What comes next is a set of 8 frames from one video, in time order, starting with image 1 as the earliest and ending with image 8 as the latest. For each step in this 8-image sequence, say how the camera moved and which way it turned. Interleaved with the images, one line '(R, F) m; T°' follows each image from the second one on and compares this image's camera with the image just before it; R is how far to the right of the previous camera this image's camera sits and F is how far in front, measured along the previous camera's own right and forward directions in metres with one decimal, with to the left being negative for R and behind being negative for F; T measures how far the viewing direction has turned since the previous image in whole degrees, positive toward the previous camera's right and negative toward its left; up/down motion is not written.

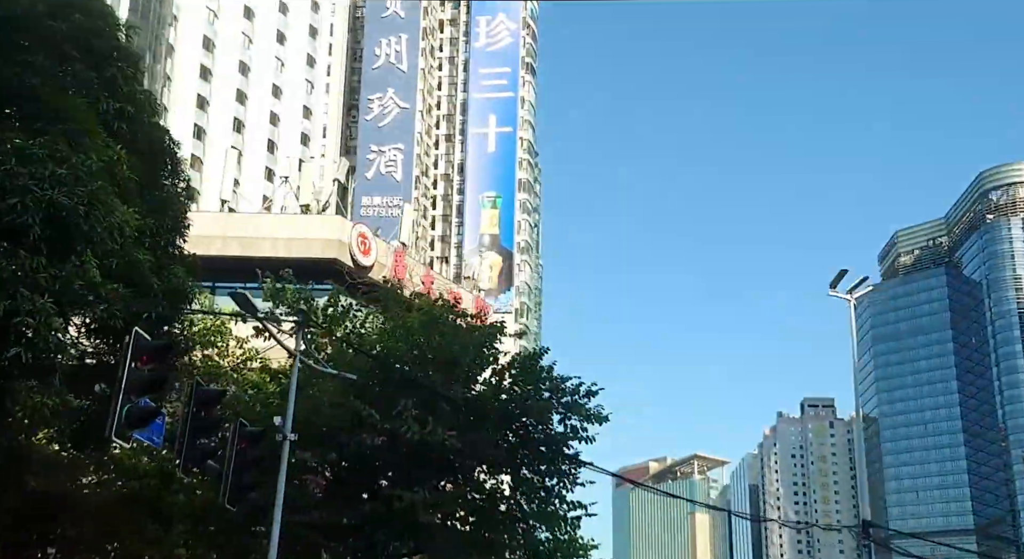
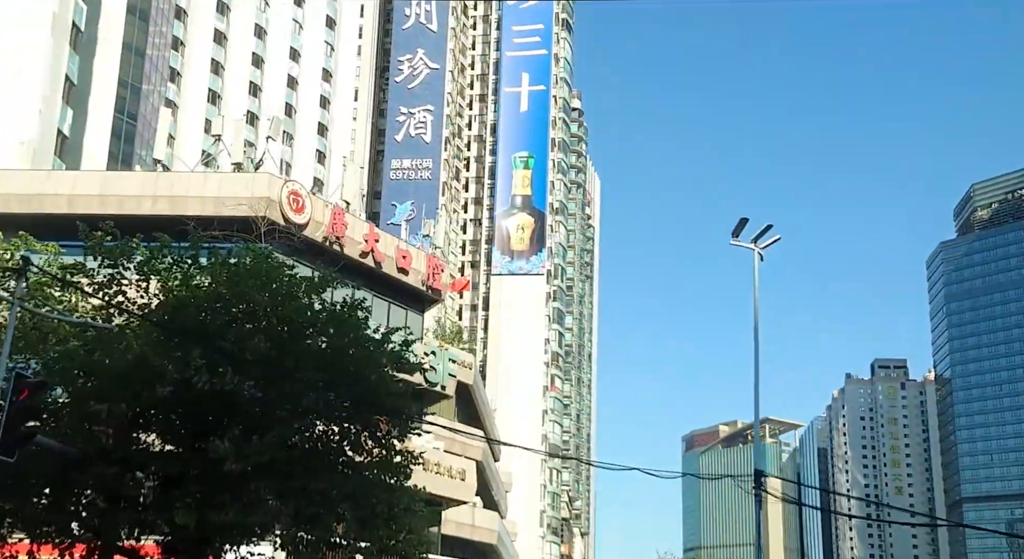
(+1.5, 0.0) m; -2°
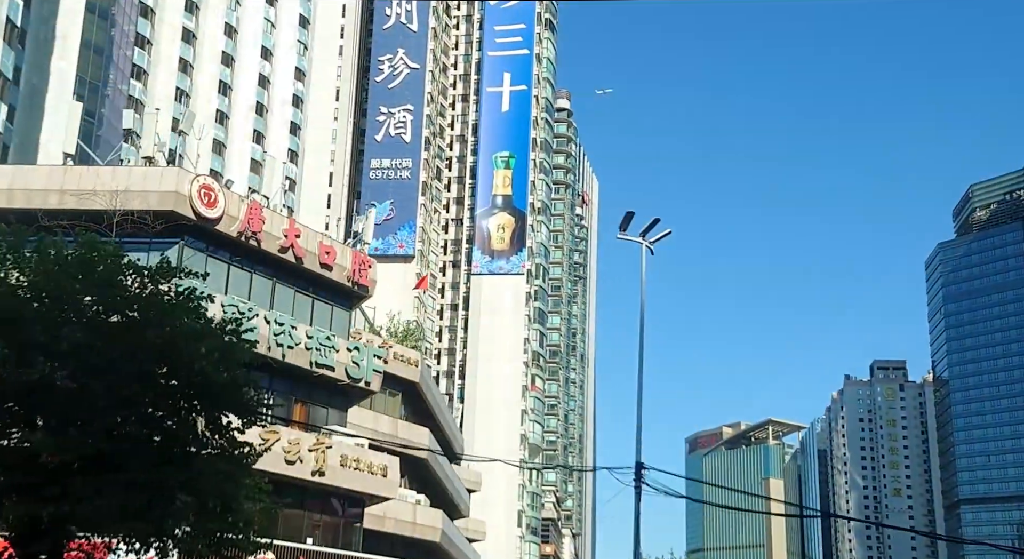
(+1.0, 0.0) m; +1°
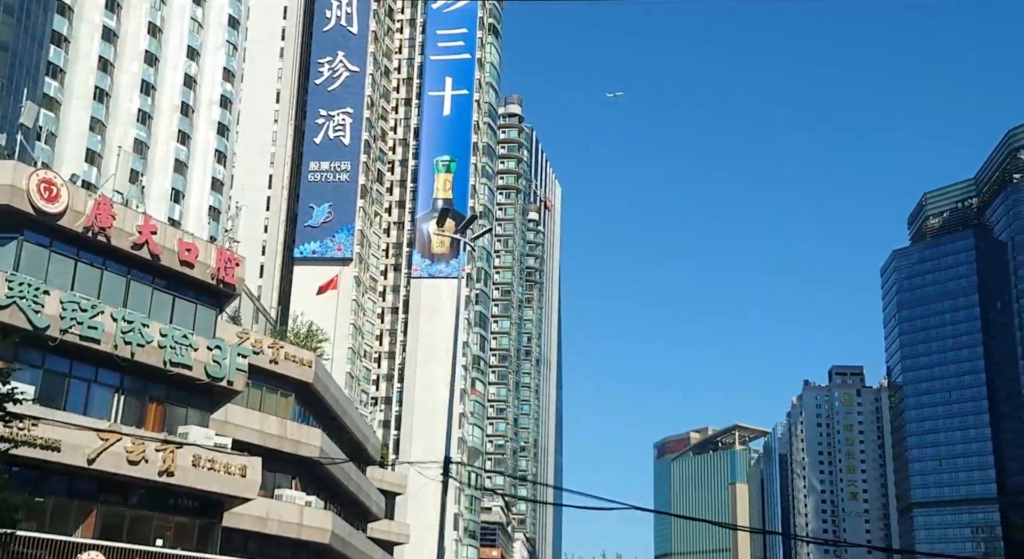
(+1.4, +0.1) m; +2°
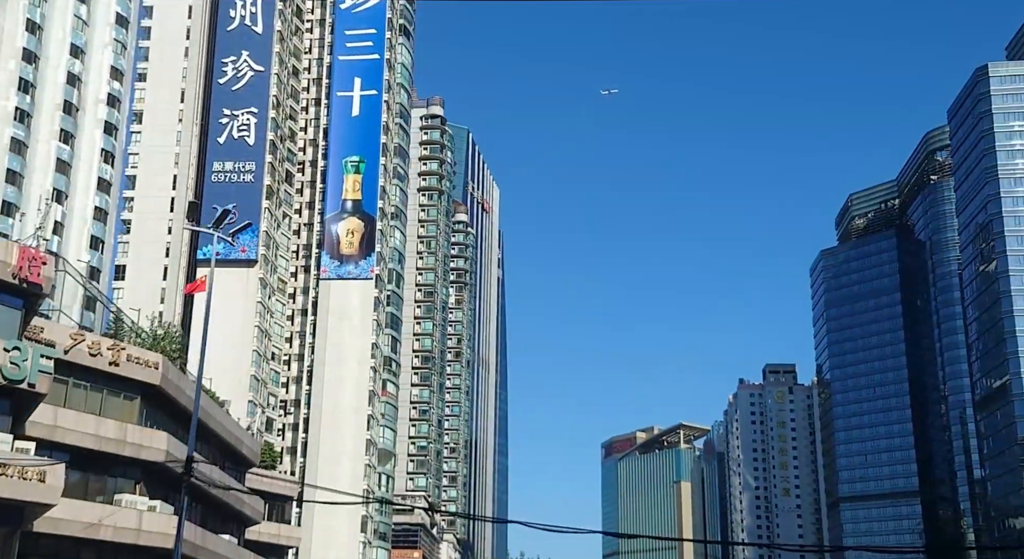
(+1.7, +0.3) m; +3°
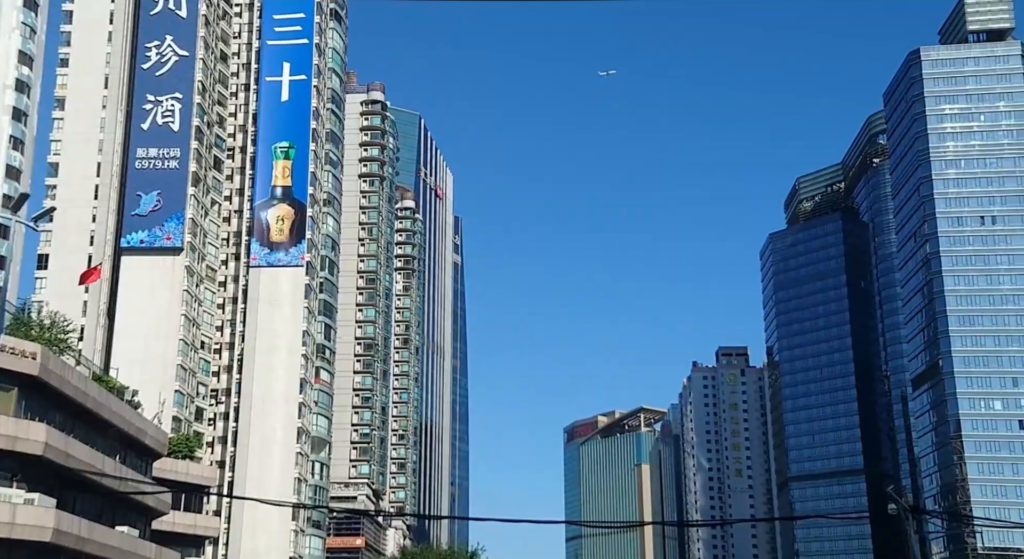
(+1.3, +0.7) m; +2°
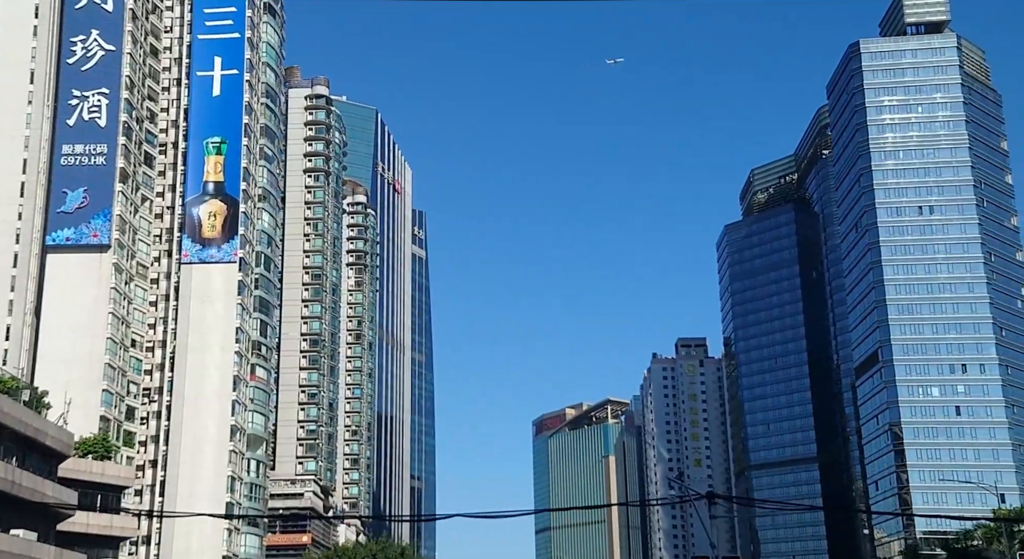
(+1.4, +0.6) m; +2°
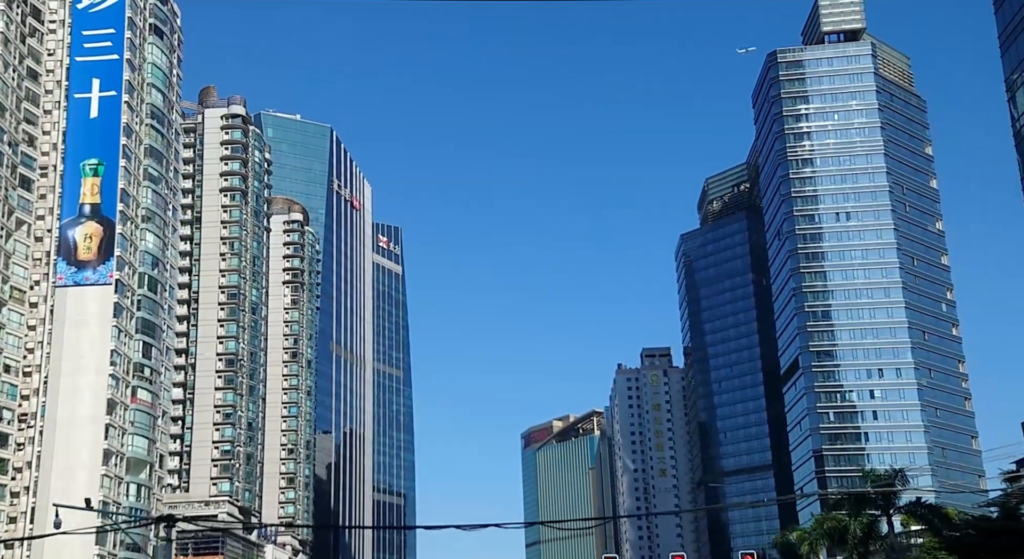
(+5.2, -2.0) m; +3°
